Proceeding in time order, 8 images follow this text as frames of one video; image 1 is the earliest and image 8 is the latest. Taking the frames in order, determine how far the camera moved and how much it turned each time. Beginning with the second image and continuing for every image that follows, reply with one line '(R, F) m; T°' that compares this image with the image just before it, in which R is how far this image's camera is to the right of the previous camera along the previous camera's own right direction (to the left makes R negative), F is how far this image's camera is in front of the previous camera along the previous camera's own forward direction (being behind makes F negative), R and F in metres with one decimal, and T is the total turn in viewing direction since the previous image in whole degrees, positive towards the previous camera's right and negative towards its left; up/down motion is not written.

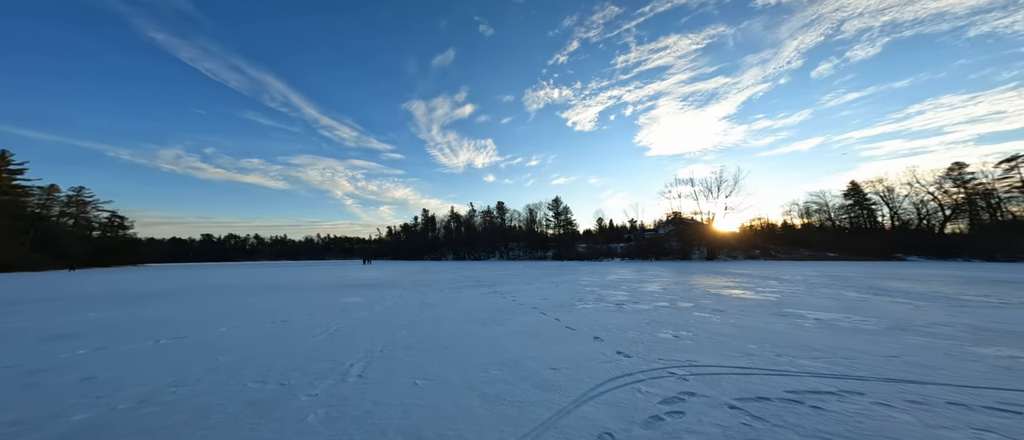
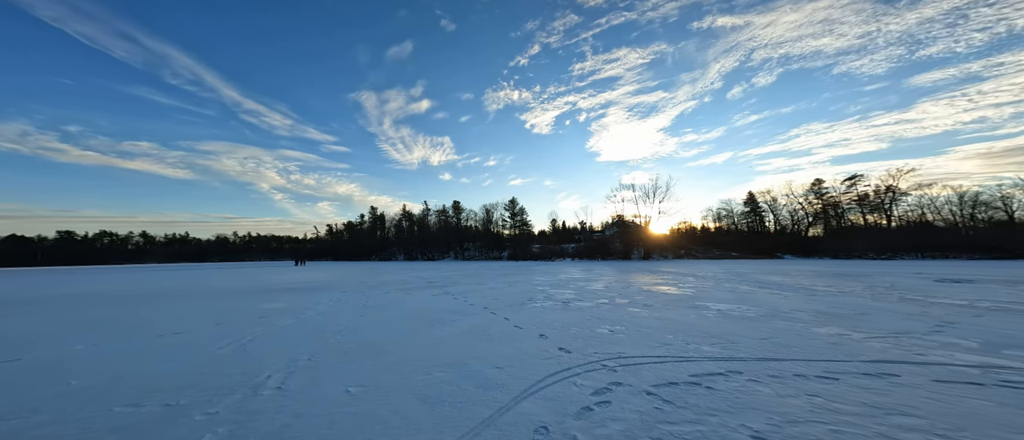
(+0.2, 0.0) m; +9°
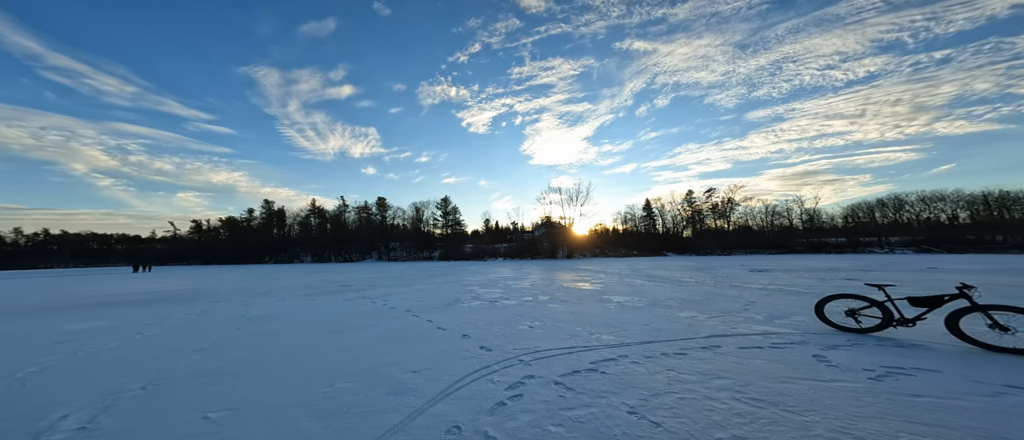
(+0.3, -0.1) m; +13°
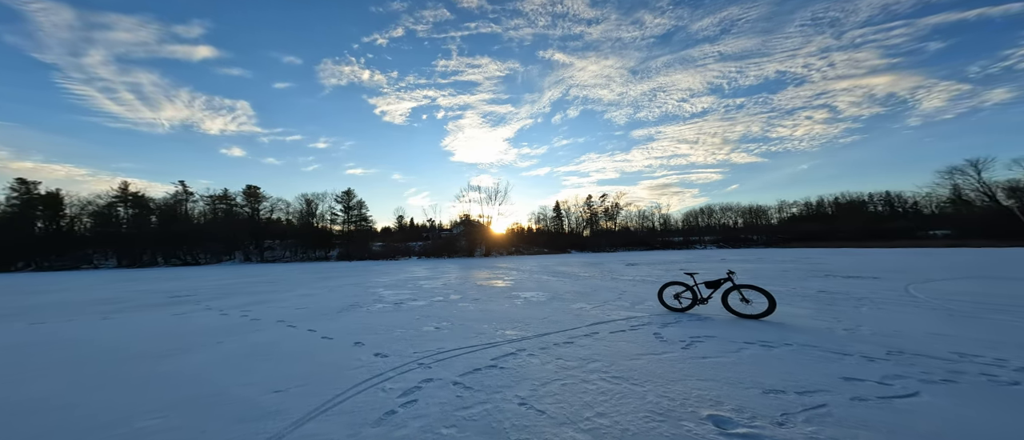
(+0.2, -0.1) m; +15°
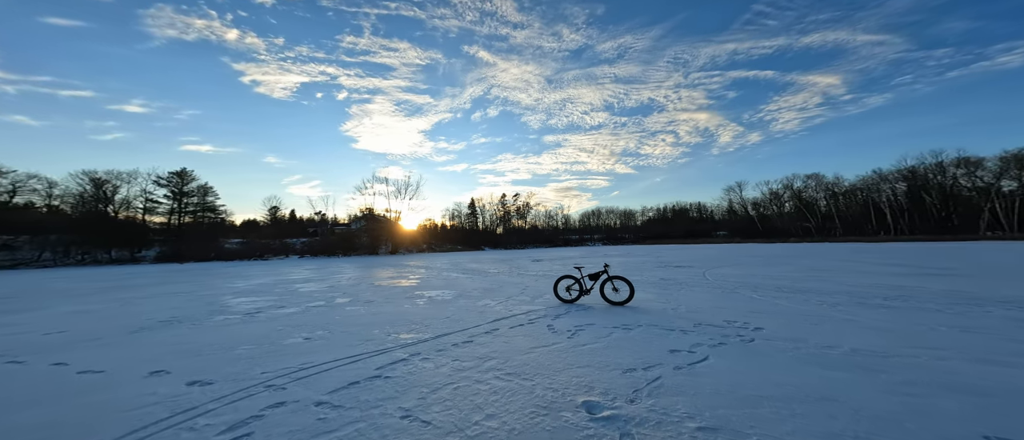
(+0.2, +0.1) m; +16°
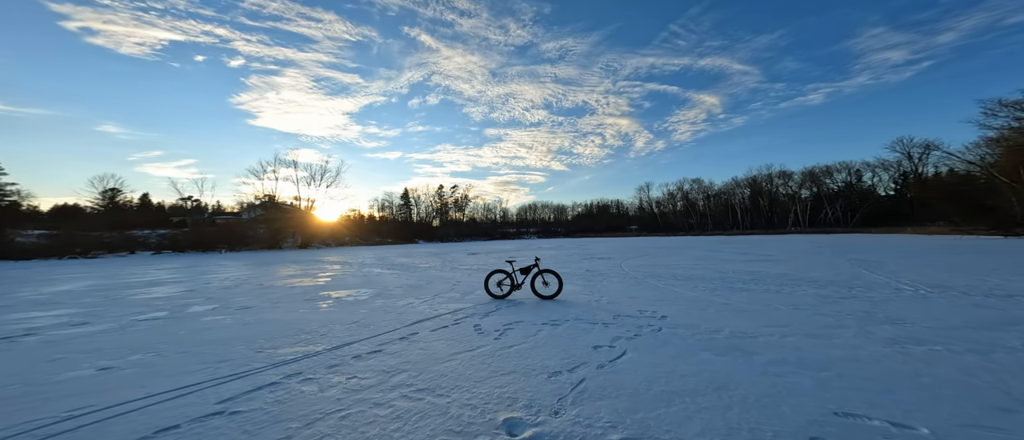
(+0.3, +0.6) m; +12°
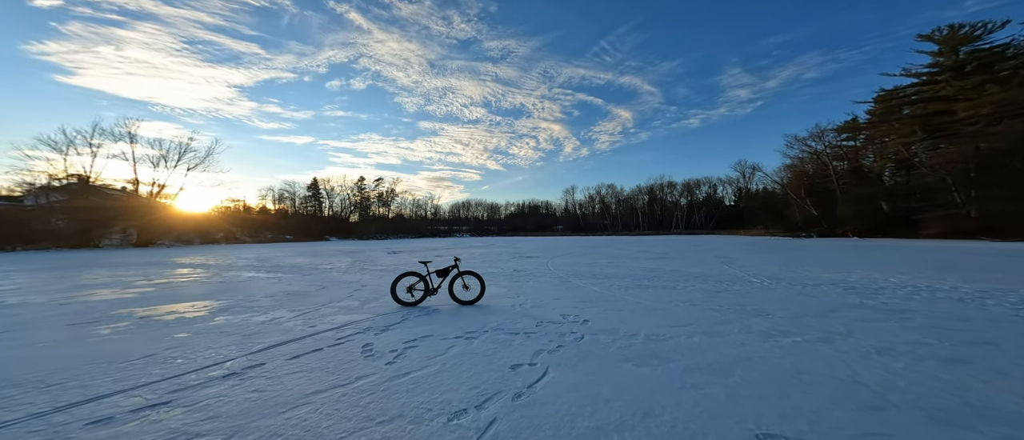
(+0.3, +0.9) m; +14°
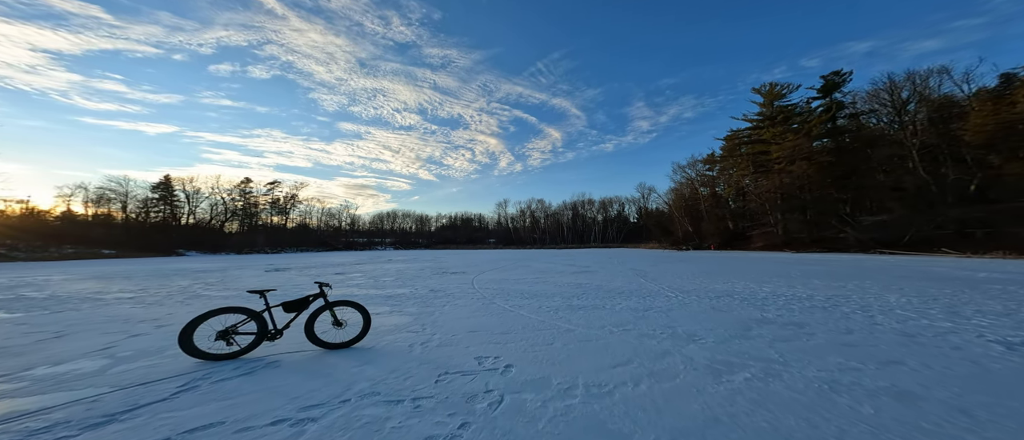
(+0.6, +2.0) m; +15°
